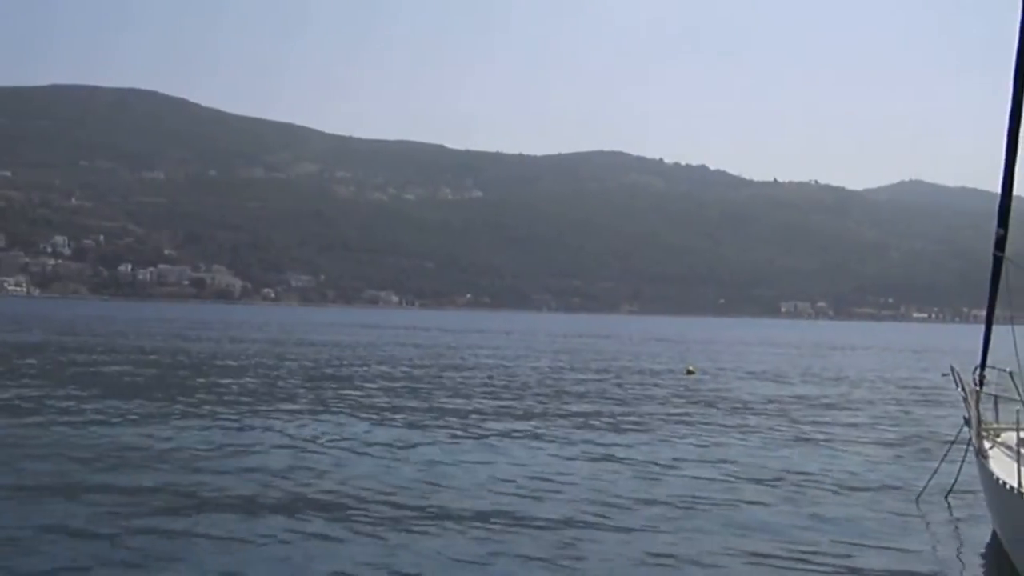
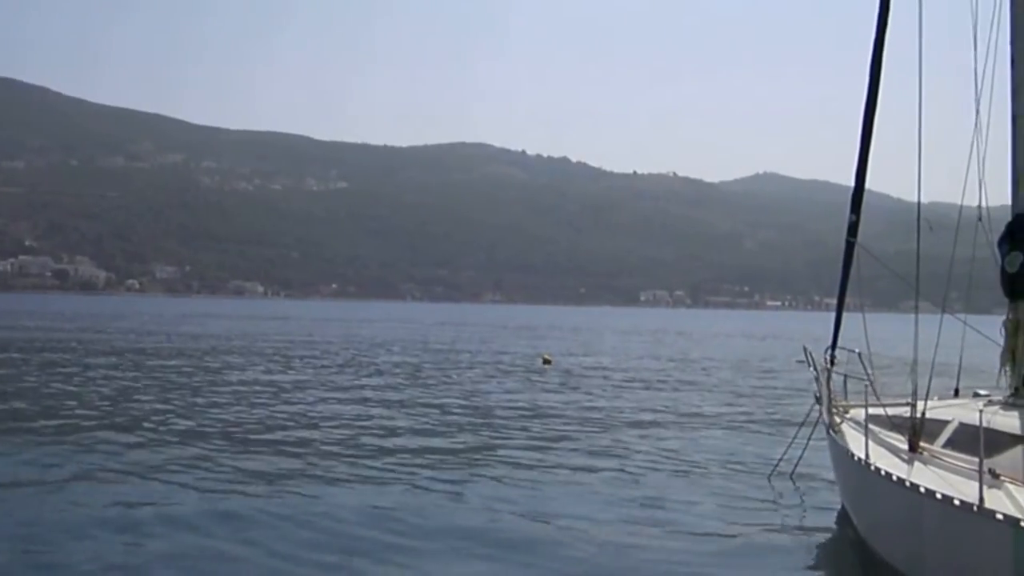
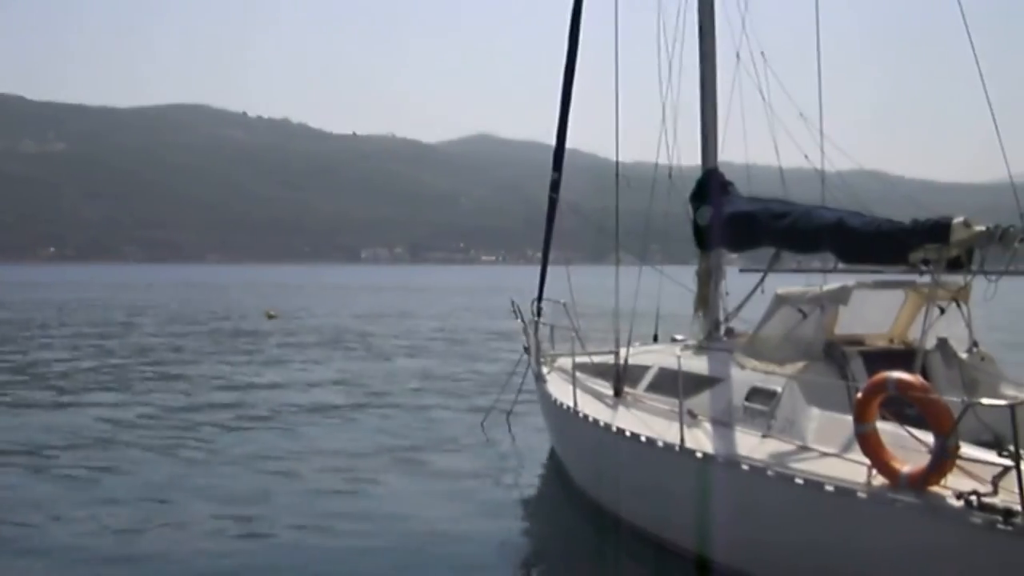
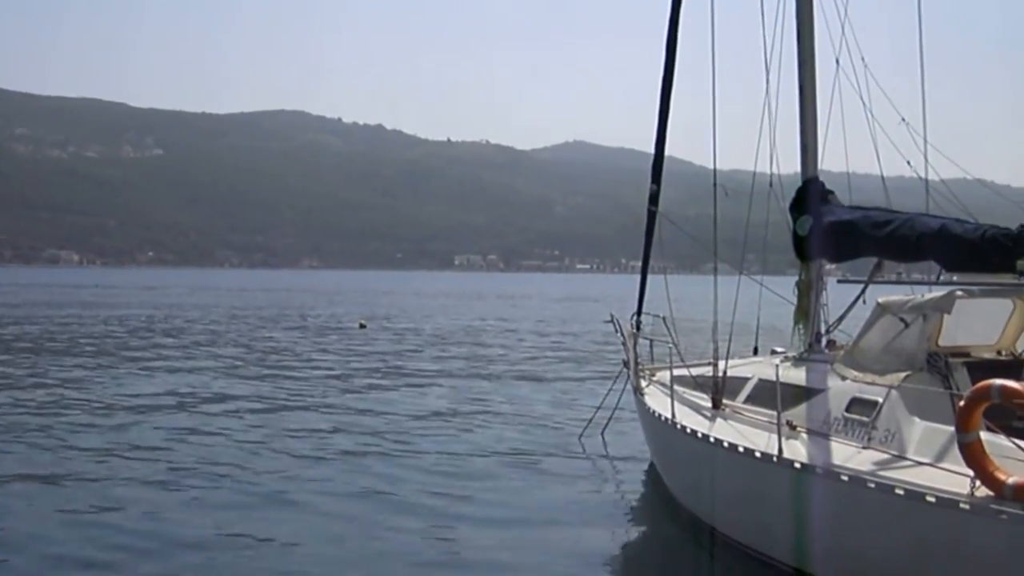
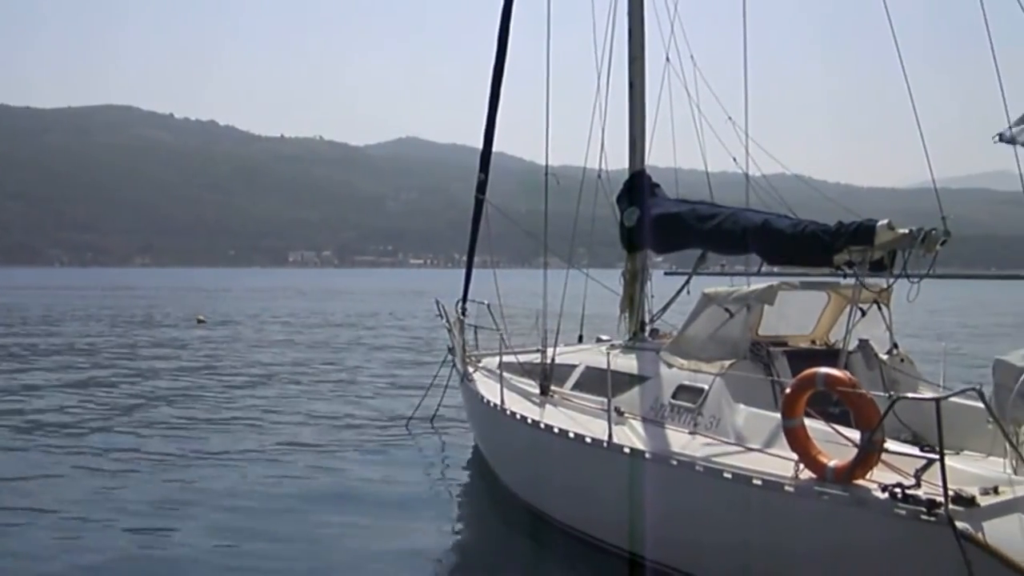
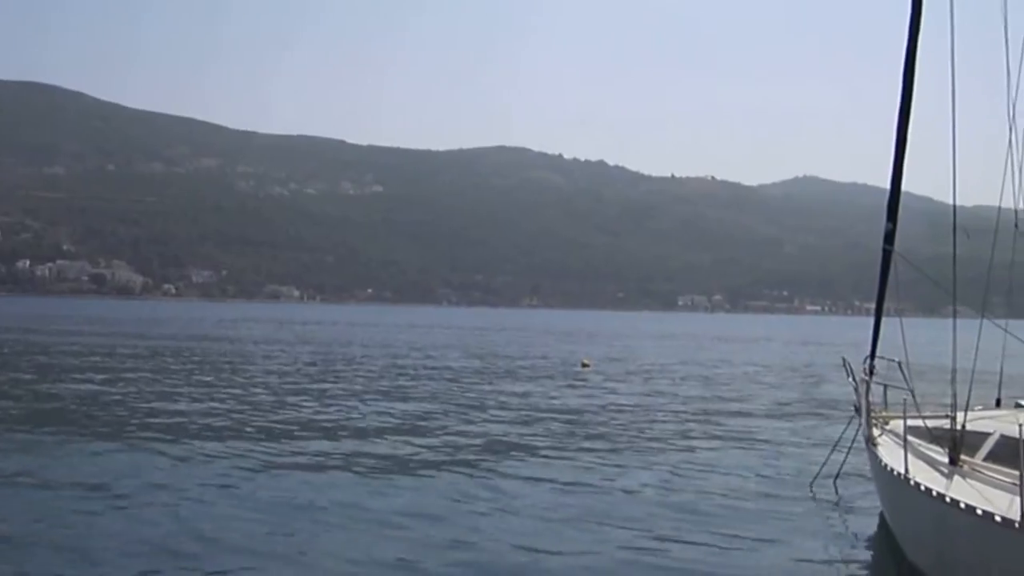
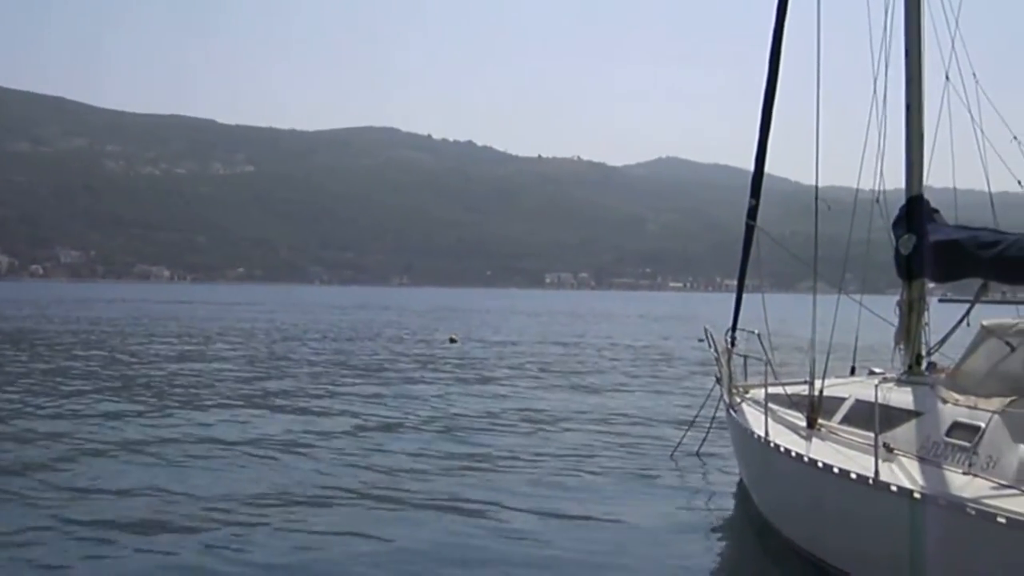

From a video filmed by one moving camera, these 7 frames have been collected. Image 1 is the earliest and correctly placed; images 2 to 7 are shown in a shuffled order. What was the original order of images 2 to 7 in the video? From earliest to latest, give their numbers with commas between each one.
6, 2, 7, 4, 3, 5
